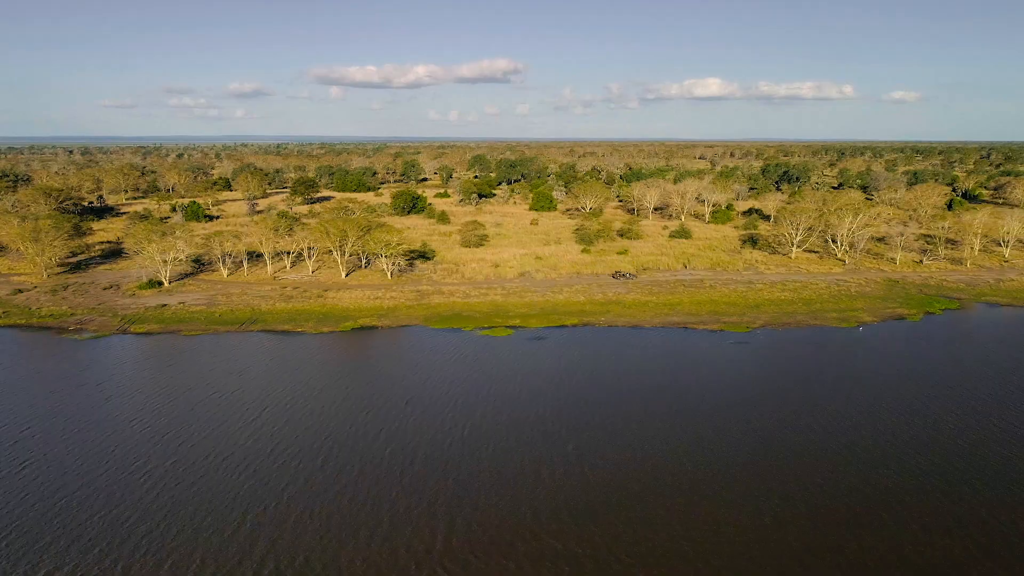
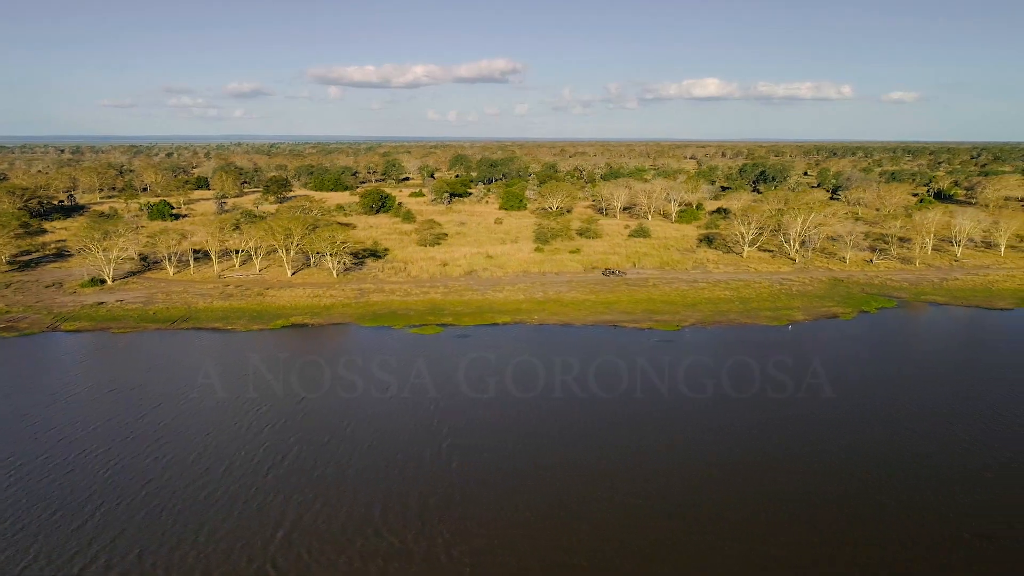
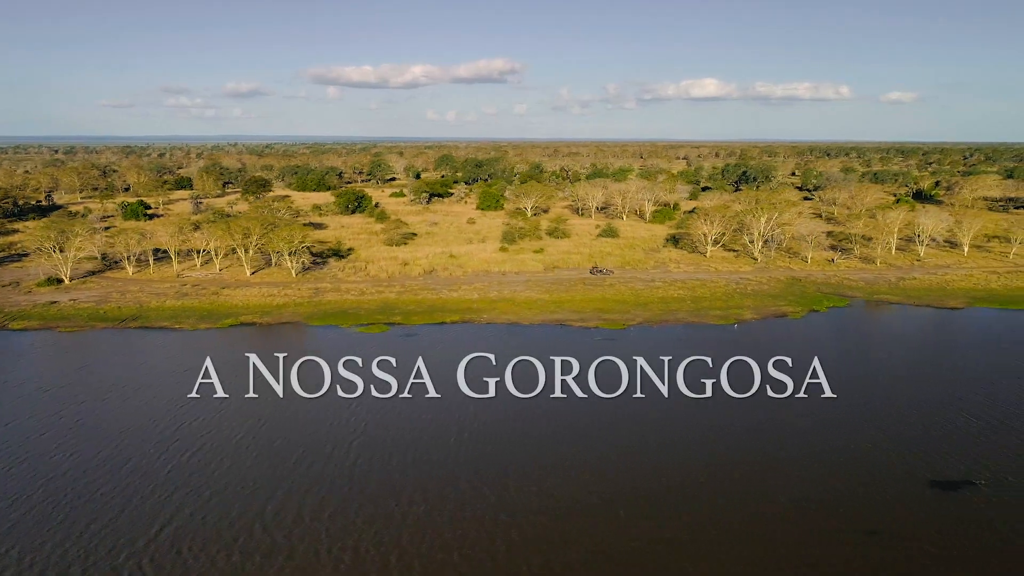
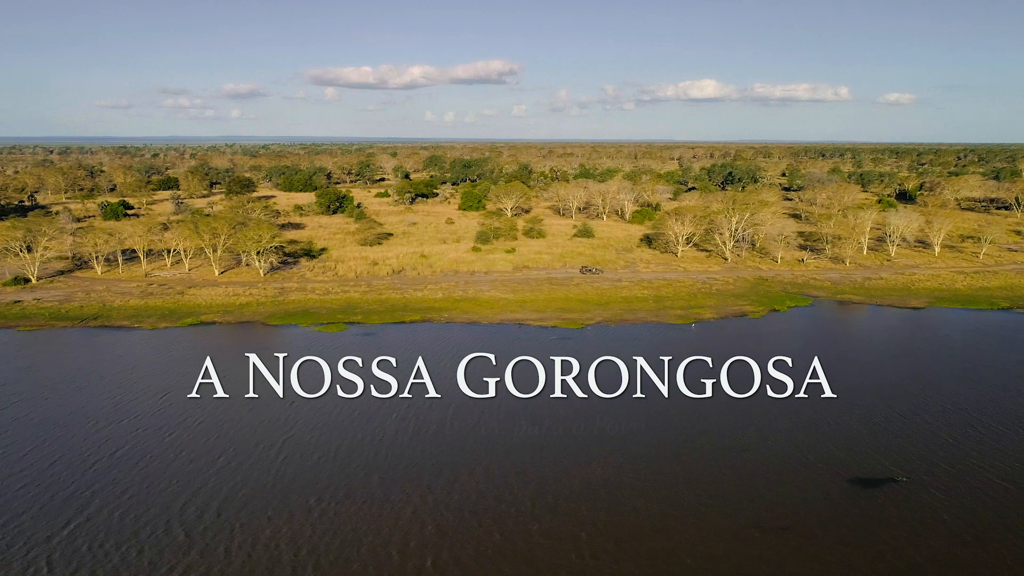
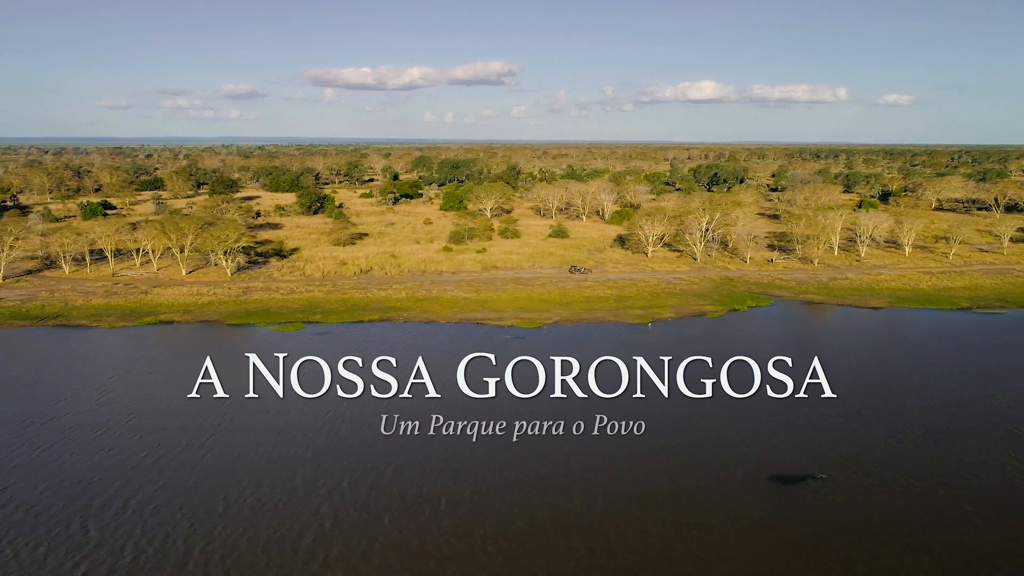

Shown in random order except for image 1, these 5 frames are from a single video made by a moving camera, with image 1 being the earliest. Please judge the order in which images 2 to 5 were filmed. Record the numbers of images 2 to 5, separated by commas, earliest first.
2, 3, 4, 5
